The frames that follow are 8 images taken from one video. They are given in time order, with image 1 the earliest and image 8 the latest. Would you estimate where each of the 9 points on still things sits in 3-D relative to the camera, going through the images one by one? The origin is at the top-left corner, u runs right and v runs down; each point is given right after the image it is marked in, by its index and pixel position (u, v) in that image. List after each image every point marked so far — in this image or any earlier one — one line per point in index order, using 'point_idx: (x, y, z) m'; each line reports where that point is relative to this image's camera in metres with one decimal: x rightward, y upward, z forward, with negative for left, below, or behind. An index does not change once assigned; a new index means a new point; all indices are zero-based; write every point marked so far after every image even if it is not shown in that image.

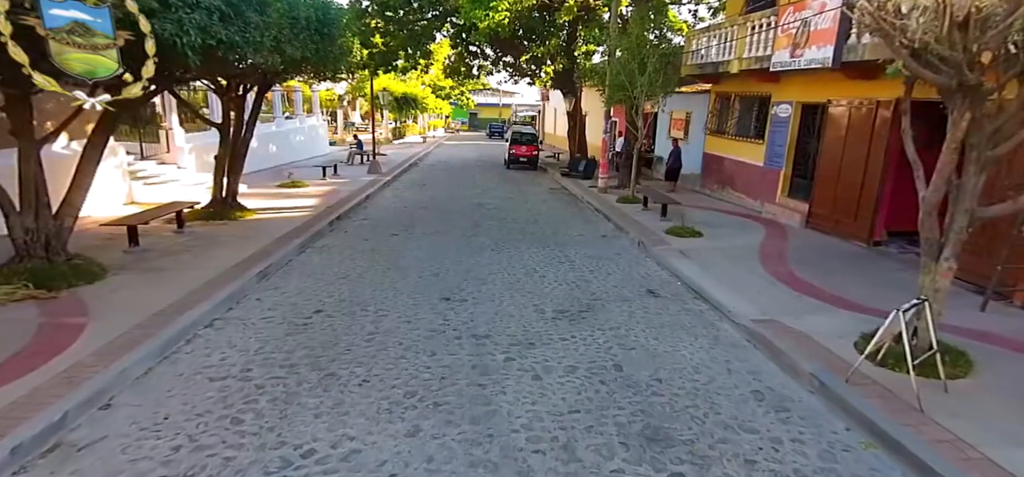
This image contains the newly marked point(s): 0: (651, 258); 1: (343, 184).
0: (+2.3, -0.3, +9.5) m
1: (-5.0, +1.6, +16.7) m
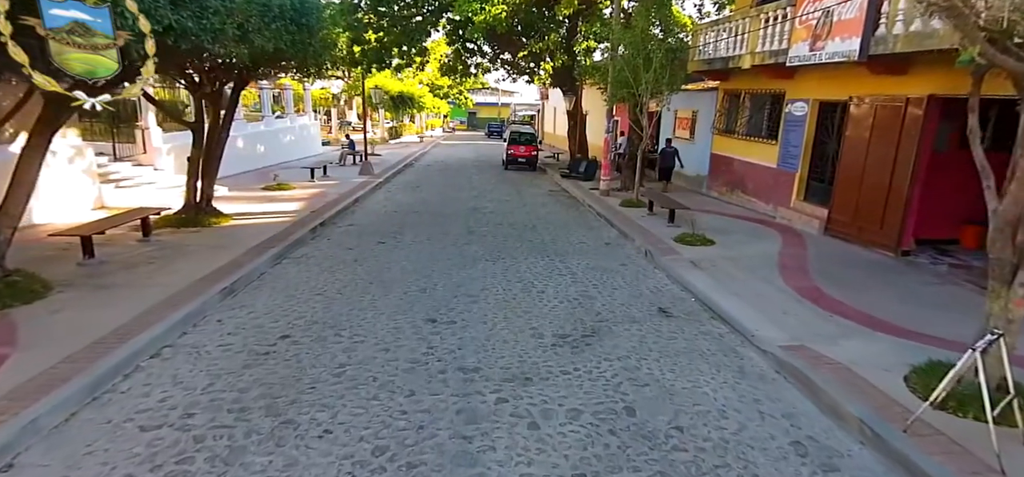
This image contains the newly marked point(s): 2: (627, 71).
0: (+2.2, -0.5, +8.7) m
1: (-5.0, +1.4, +15.9) m
2: (+2.7, +3.9, +13.3) m
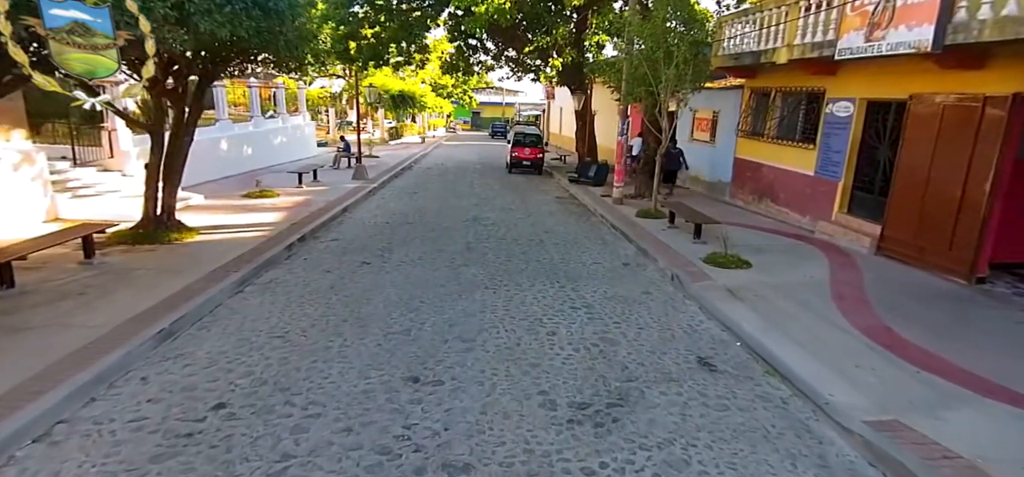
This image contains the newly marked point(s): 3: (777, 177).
0: (+2.3, -0.8, +7.3) m
1: (-4.9, +1.2, +14.6) m
2: (+2.8, +3.6, +11.9) m
3: (+5.7, +1.3, +12.3) m
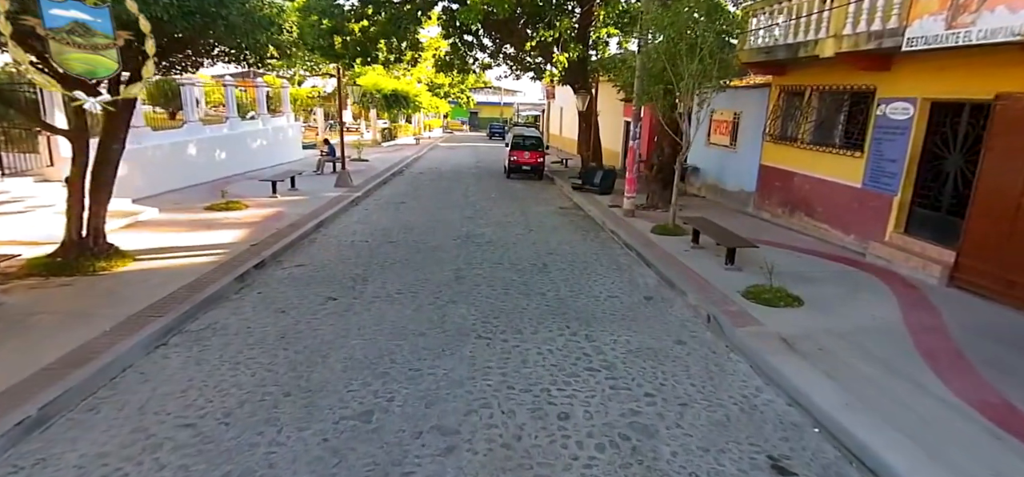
0: (+2.3, -1.2, +5.8) m
1: (-5.0, +0.8, +13.1) m
2: (+2.8, +3.2, +10.4) m
3: (+5.6, +0.9, +10.8) m
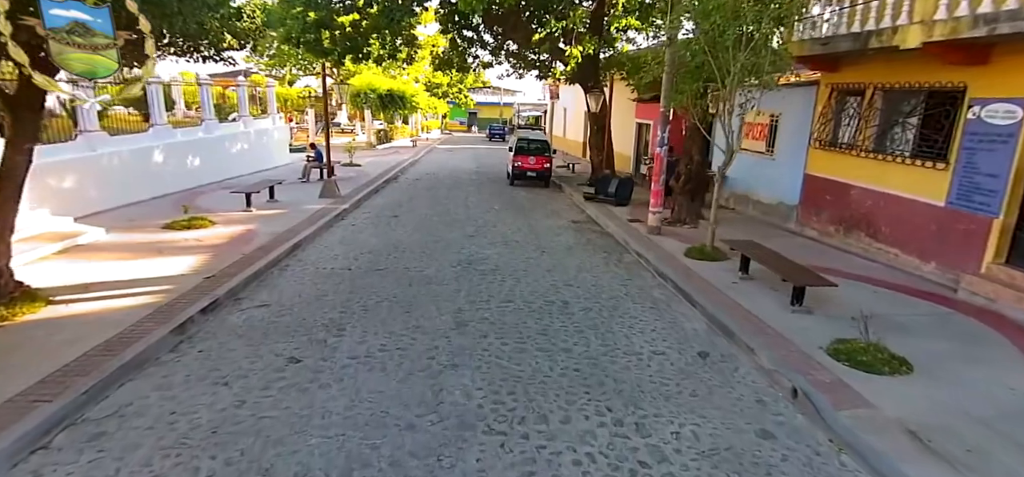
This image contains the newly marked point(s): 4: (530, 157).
0: (+2.4, -1.6, +4.1) m
1: (-4.8, +0.4, +11.4) m
2: (+2.9, +2.8, +8.8) m
3: (+5.8, +0.5, +9.1) m
4: (+0.6, +2.6, +18.5) m
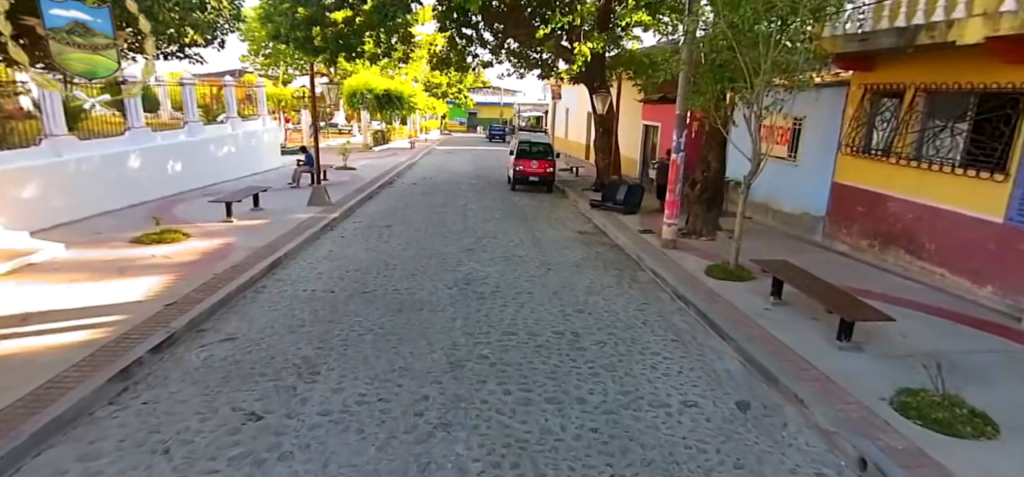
0: (+2.5, -1.8, +3.2) m
1: (-4.8, +0.1, +10.5) m
2: (+2.9, +2.6, +7.9) m
3: (+5.8, +0.3, +8.2) m
4: (+0.6, +2.4, +17.6) m
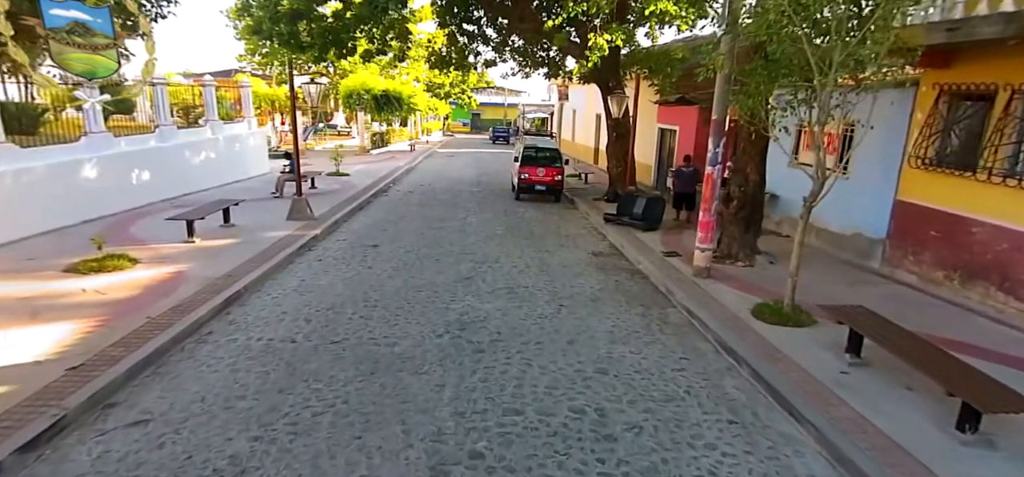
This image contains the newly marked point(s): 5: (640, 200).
0: (+2.5, -2.2, +1.7) m
1: (-4.7, -0.3, +9.0) m
2: (+3.0, +2.2, +6.3) m
3: (+5.9, -0.1, +6.7) m
4: (+0.7, +2.0, +16.1) m
5: (+2.7, +0.8, +12.2) m
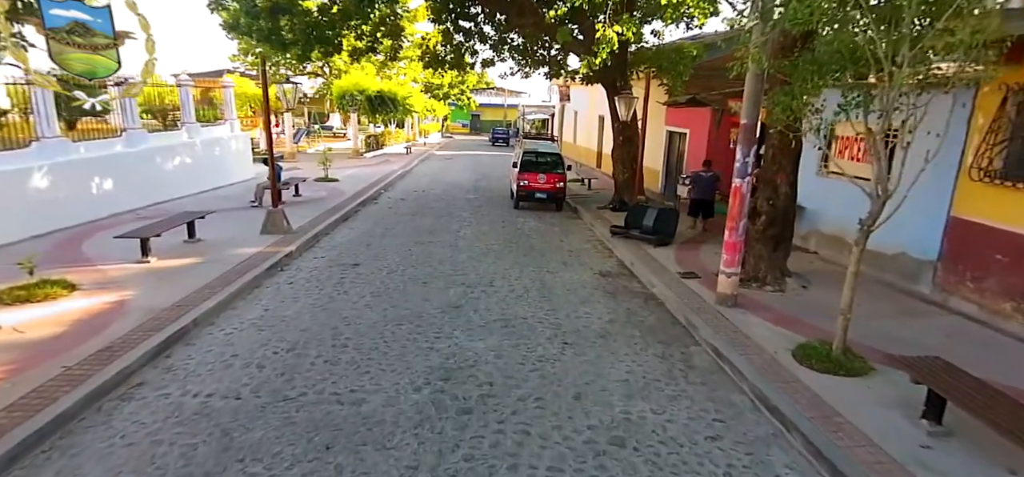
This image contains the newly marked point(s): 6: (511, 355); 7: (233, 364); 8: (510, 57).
0: (+2.4, -2.5, +0.5) m
1: (-4.8, -0.5, +7.9) m
2: (+3.0, +1.9, +5.2) m
3: (+5.8, -0.4, +5.5) m
4: (+0.7, +1.7, +15.0) m
5: (+2.7, +0.5, +11.1) m
6: (0.0, -1.2, +6.0) m
7: (-2.7, -1.2, +5.7) m
8: (0.0, +5.0, +15.7) m
